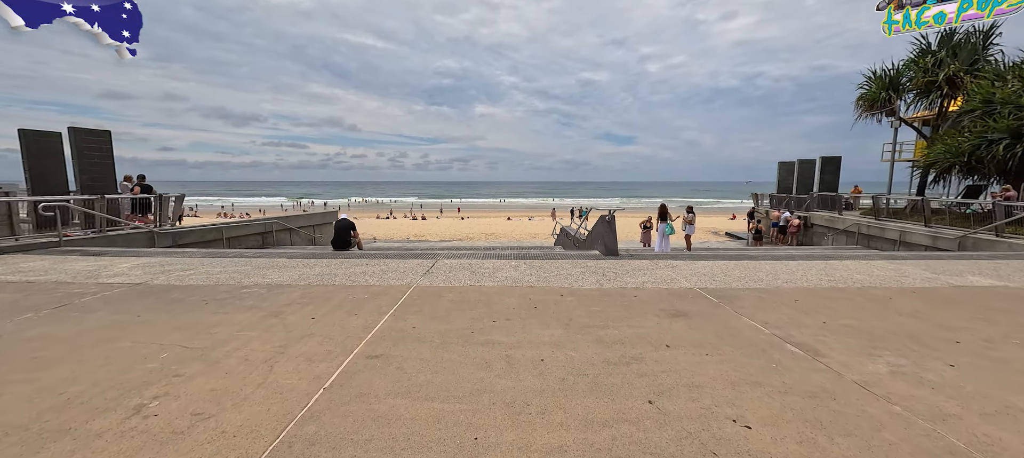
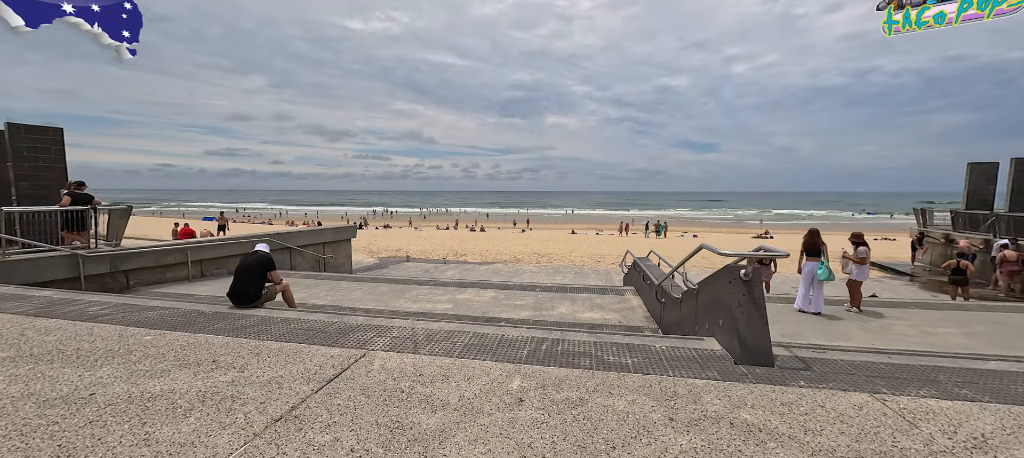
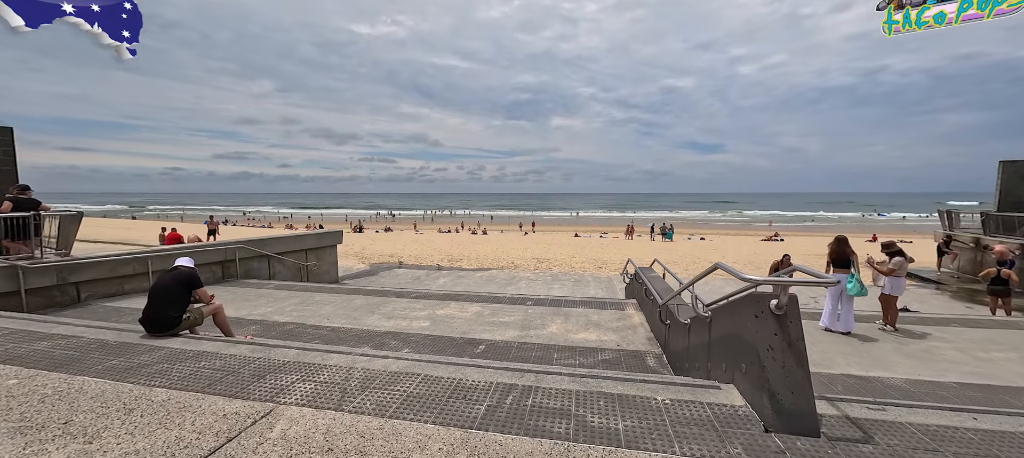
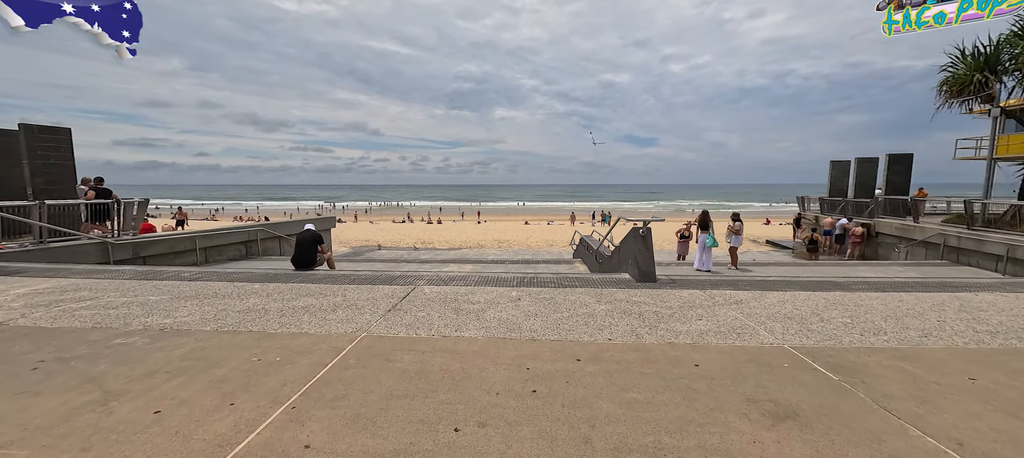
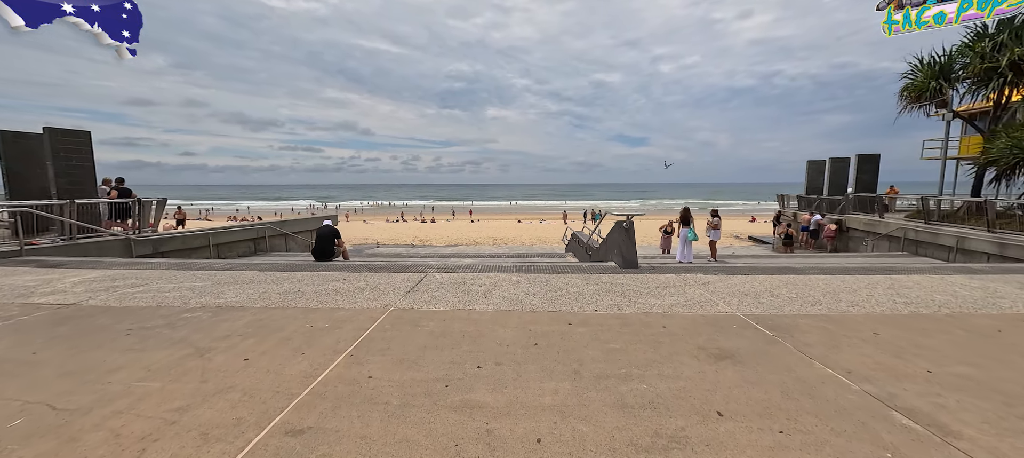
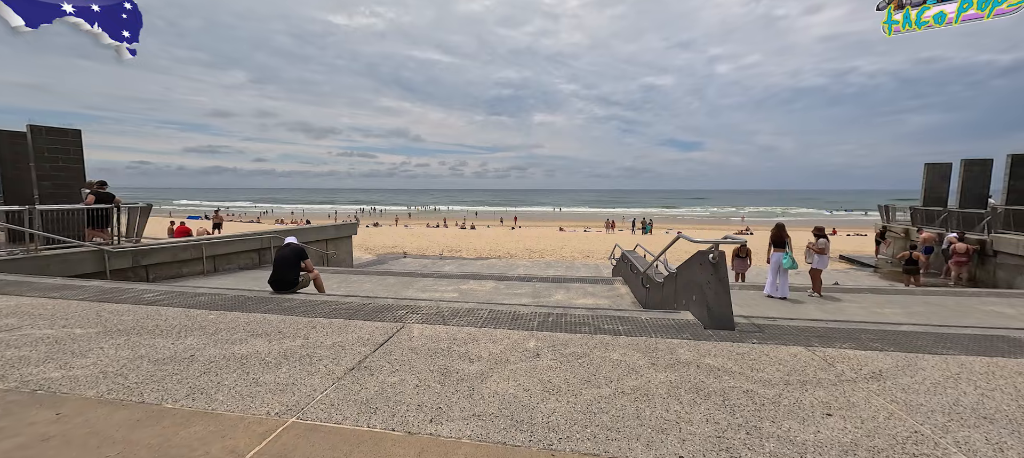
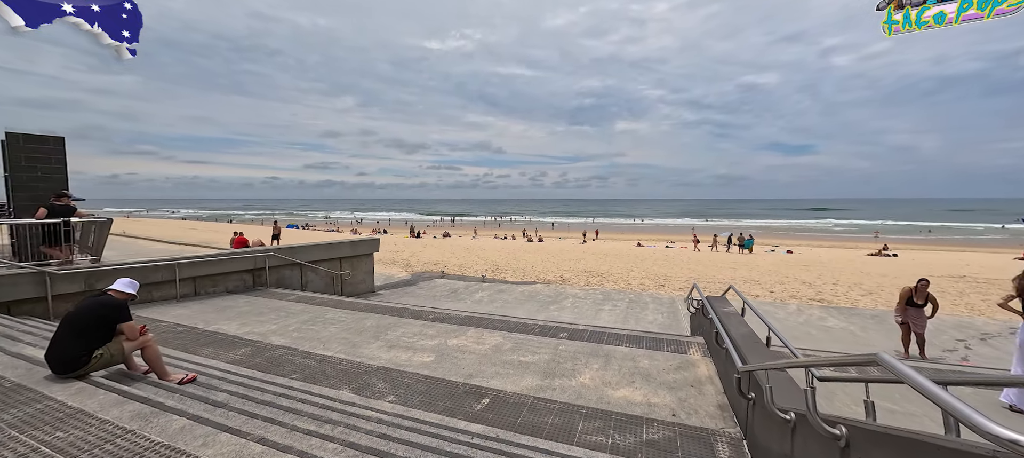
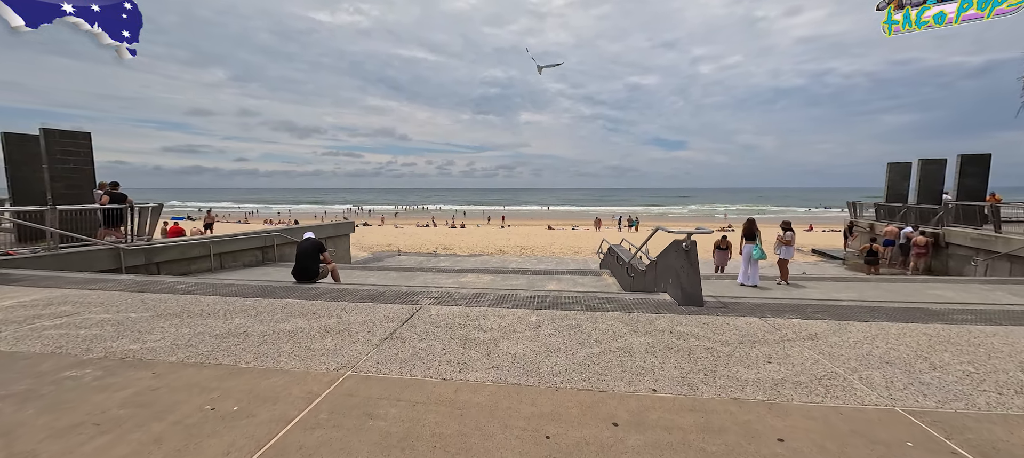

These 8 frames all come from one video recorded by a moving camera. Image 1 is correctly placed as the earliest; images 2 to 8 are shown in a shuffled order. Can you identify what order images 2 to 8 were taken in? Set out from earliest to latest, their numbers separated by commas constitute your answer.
5, 4, 8, 6, 2, 3, 7
